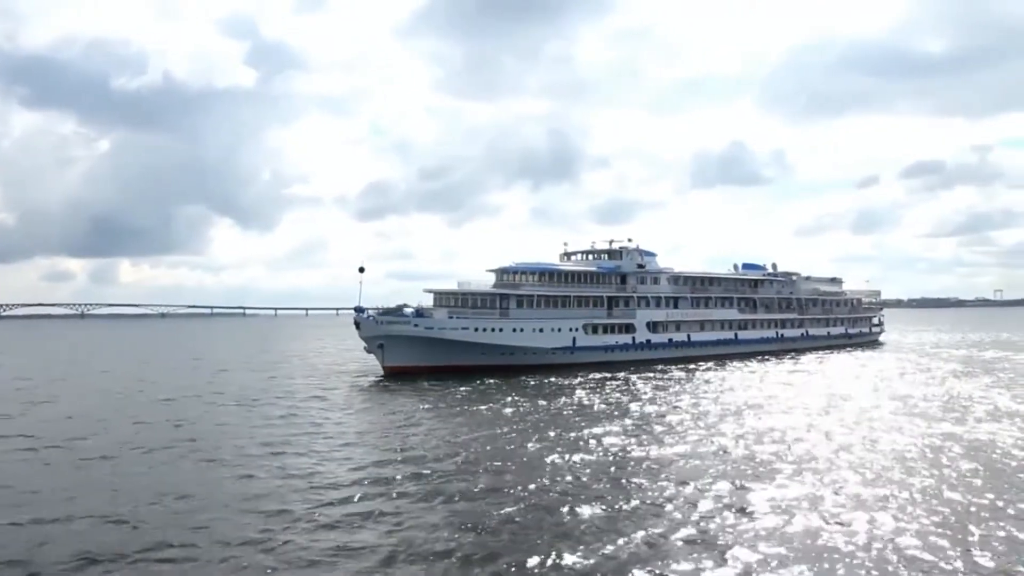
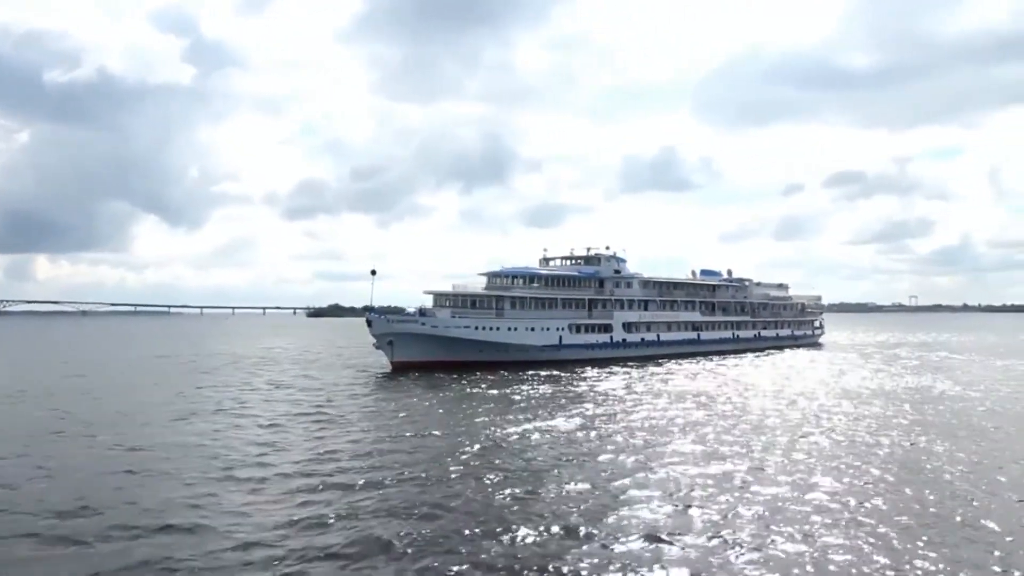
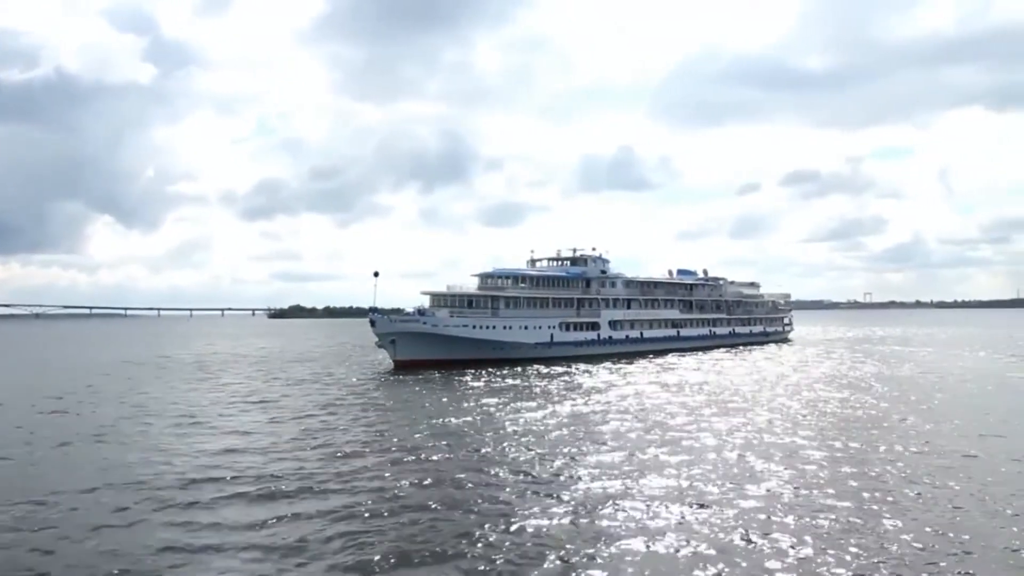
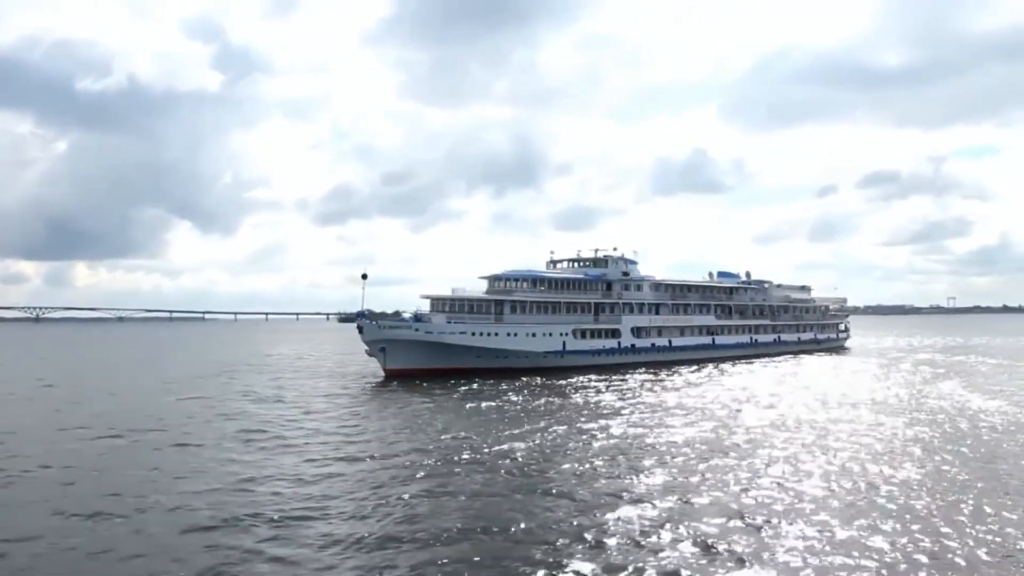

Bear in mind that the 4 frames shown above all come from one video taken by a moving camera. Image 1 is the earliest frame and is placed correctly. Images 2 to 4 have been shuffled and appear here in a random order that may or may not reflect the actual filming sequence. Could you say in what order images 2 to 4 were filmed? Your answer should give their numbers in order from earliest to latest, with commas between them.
4, 2, 3
